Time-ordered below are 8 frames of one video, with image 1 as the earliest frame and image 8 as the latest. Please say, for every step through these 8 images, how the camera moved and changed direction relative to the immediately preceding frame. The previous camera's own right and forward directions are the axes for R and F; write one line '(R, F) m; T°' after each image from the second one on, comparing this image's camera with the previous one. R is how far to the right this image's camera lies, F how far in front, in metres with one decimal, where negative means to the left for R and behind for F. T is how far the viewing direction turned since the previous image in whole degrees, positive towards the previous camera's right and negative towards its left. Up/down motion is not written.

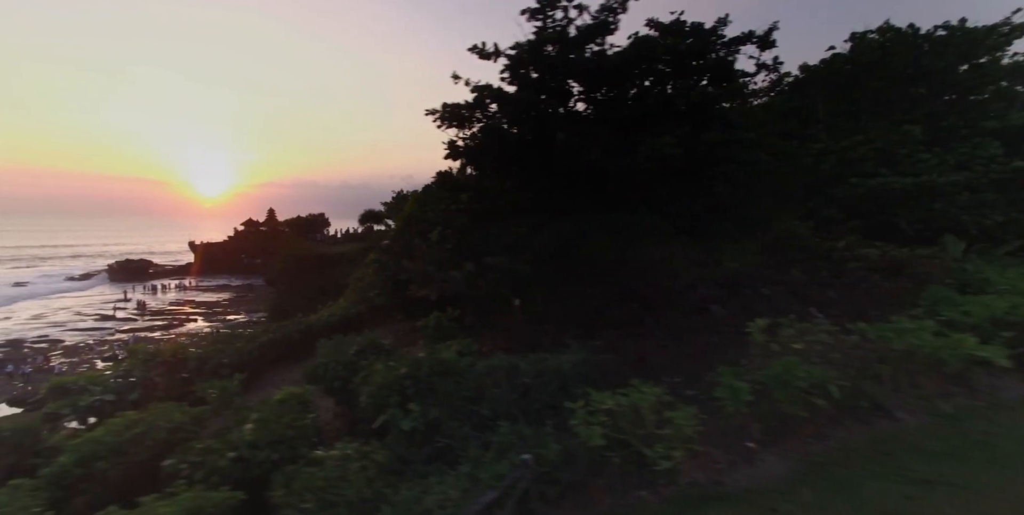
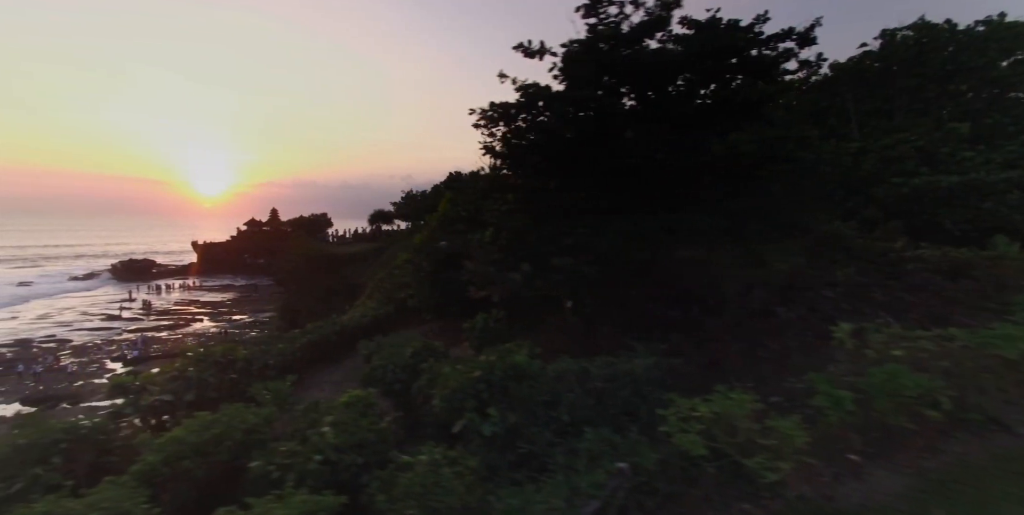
(-0.5, +0.1) m; -1°
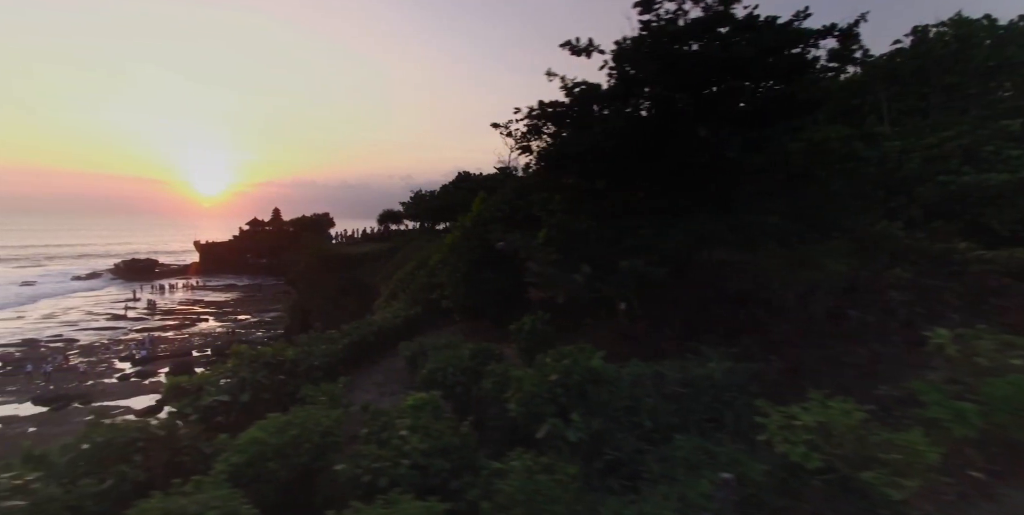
(-0.6, +0.1) m; -1°
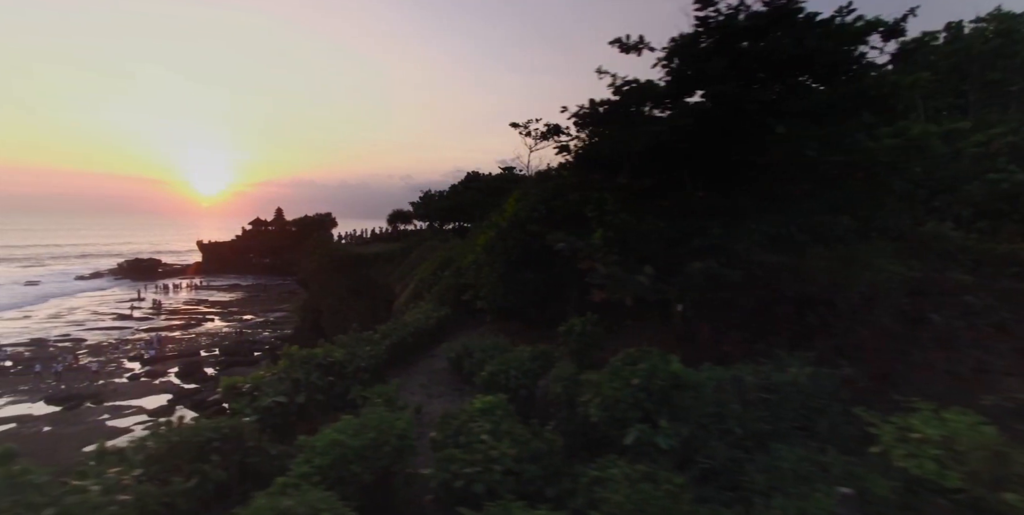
(-0.6, +0.1) m; -1°
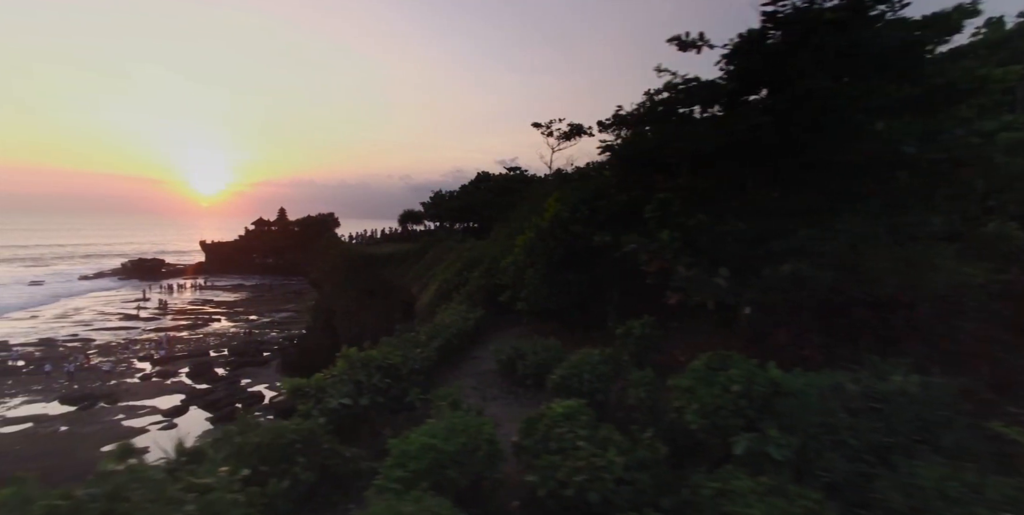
(-0.6, +0.1) m; -1°
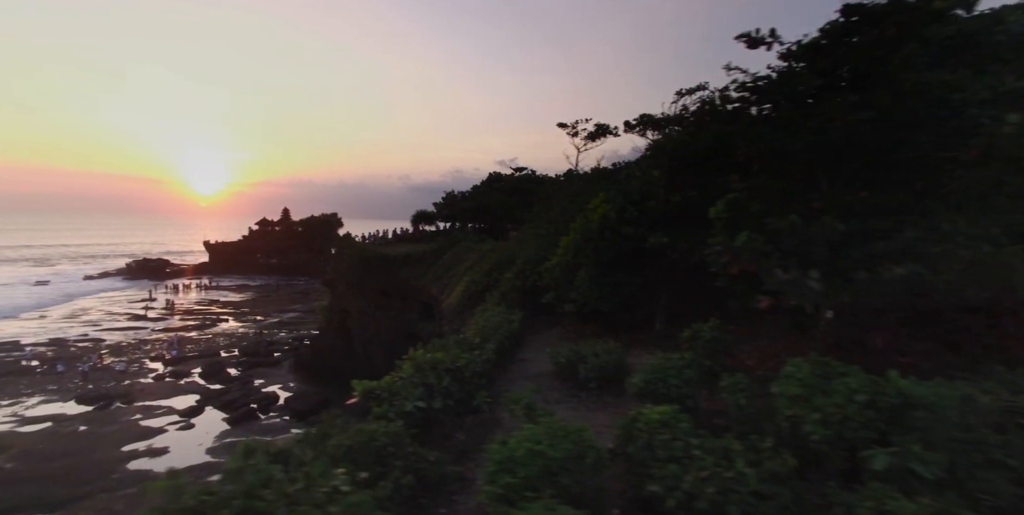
(-0.7, +0.1) m; -1°
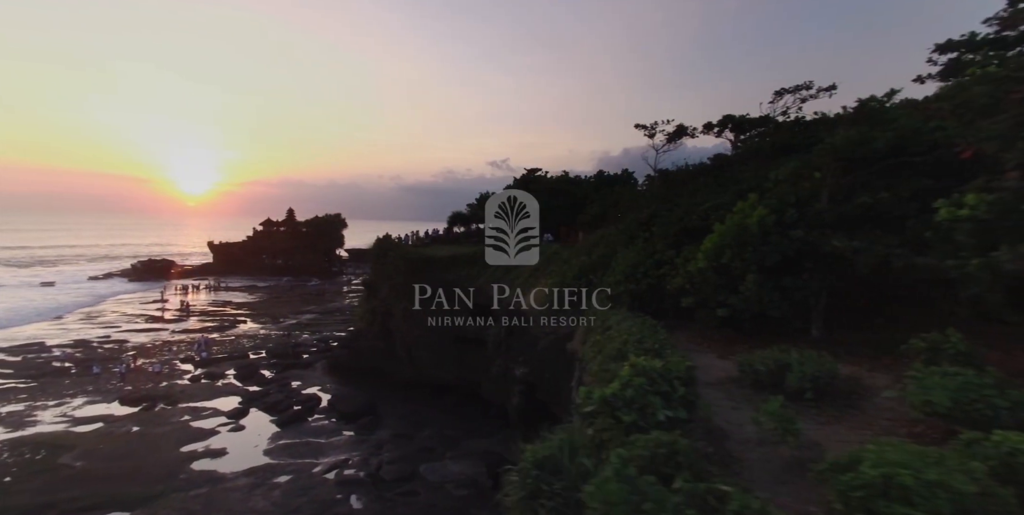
(-2.4, +0.1) m; -2°
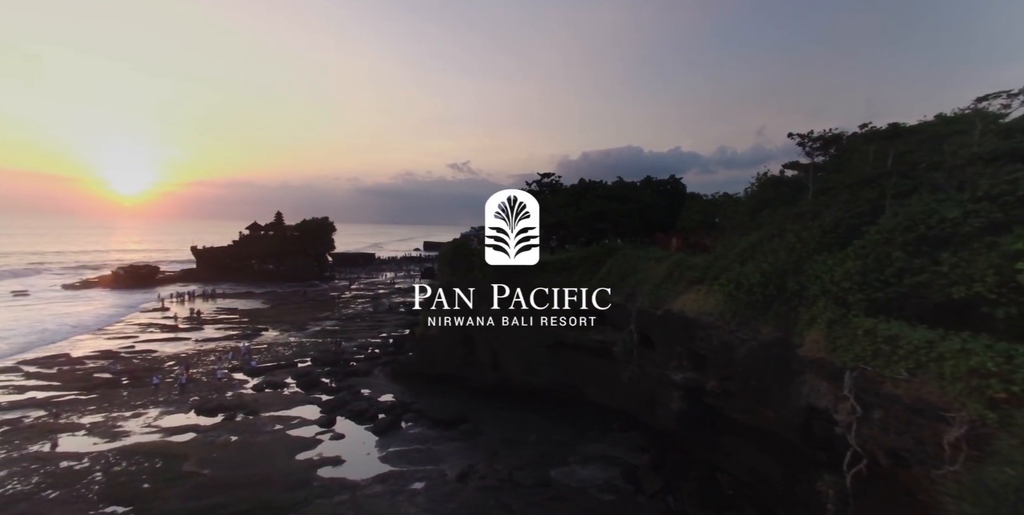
(-5.6, -0.6) m; -3°
